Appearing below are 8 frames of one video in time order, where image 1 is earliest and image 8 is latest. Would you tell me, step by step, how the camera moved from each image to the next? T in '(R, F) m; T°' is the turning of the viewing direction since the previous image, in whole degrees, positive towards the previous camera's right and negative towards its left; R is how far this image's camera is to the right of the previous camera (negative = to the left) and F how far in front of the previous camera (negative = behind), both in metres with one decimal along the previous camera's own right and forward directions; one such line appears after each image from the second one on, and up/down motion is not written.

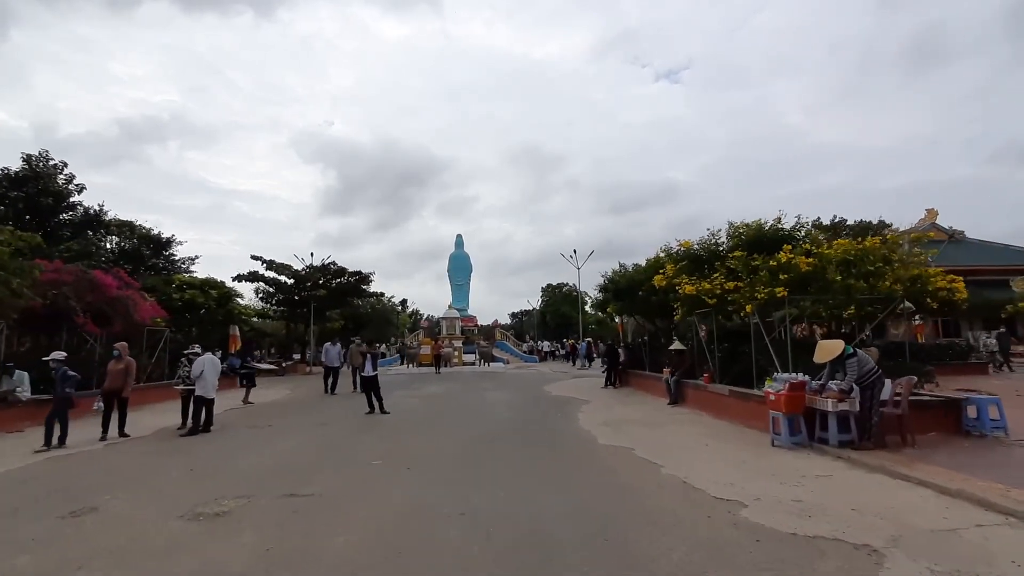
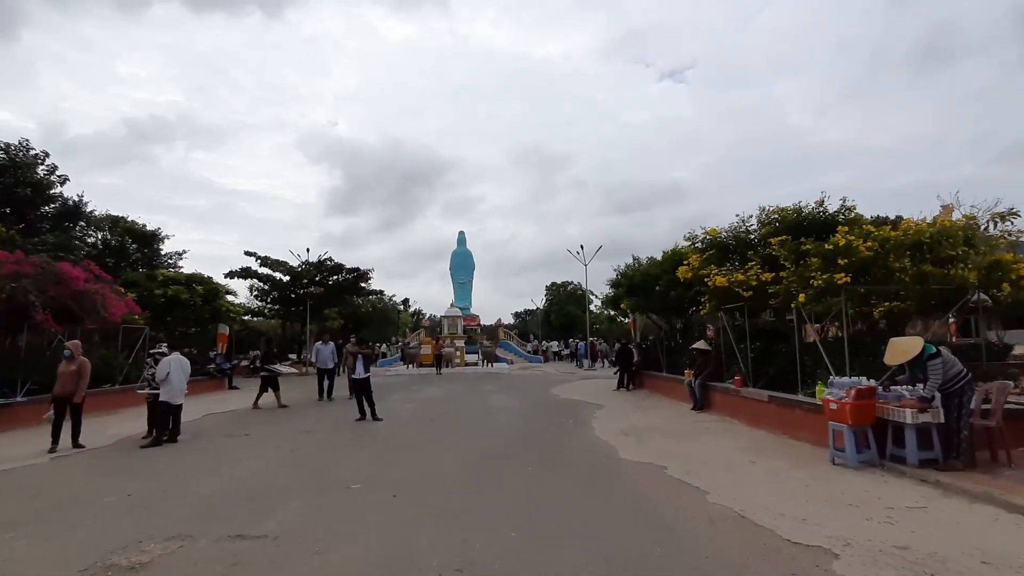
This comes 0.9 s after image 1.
(-0.1, +1.7) m; 0°
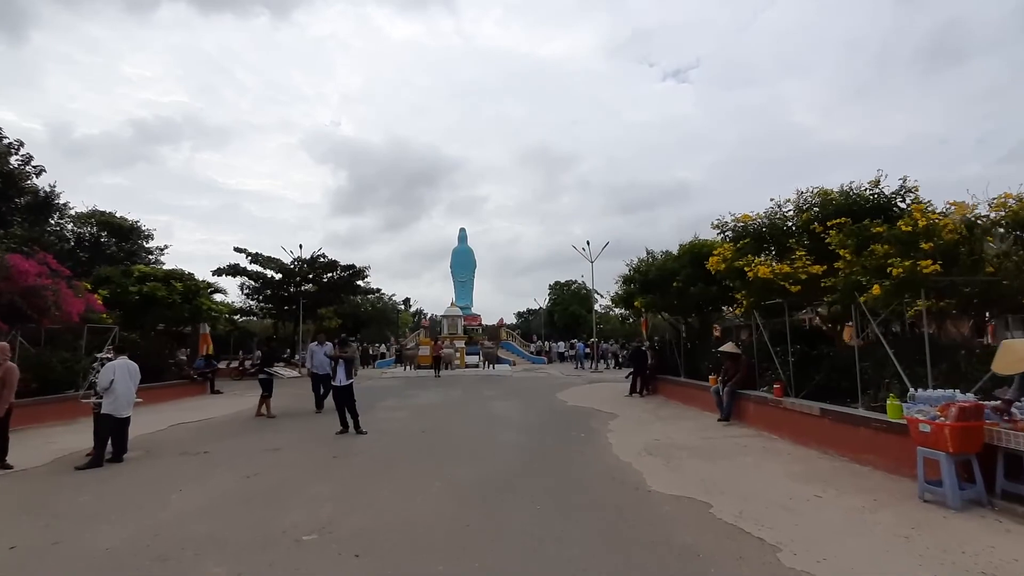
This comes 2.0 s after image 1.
(0.0, +1.8) m; 0°
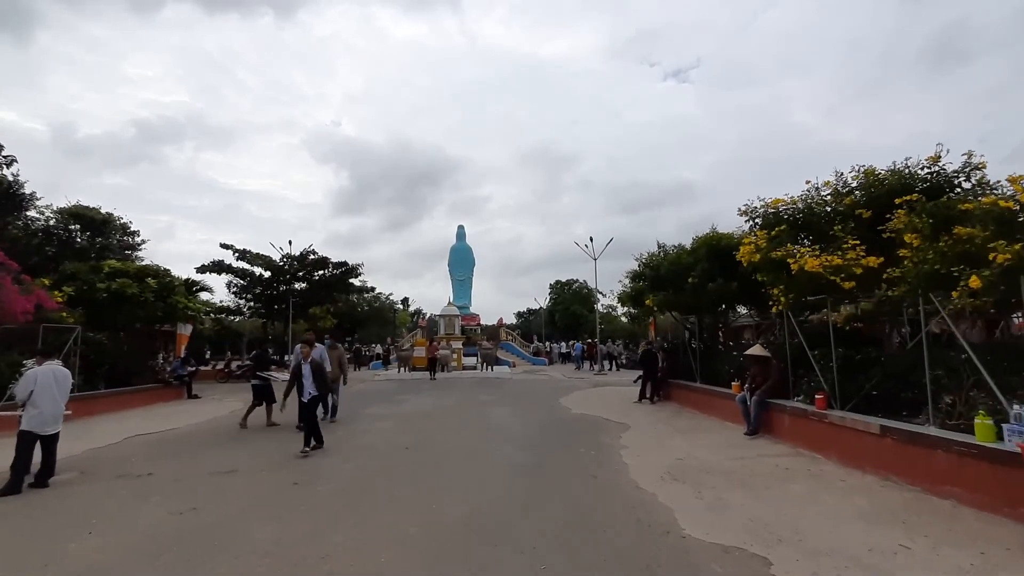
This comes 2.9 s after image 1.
(0.0, +1.7) m; 0°
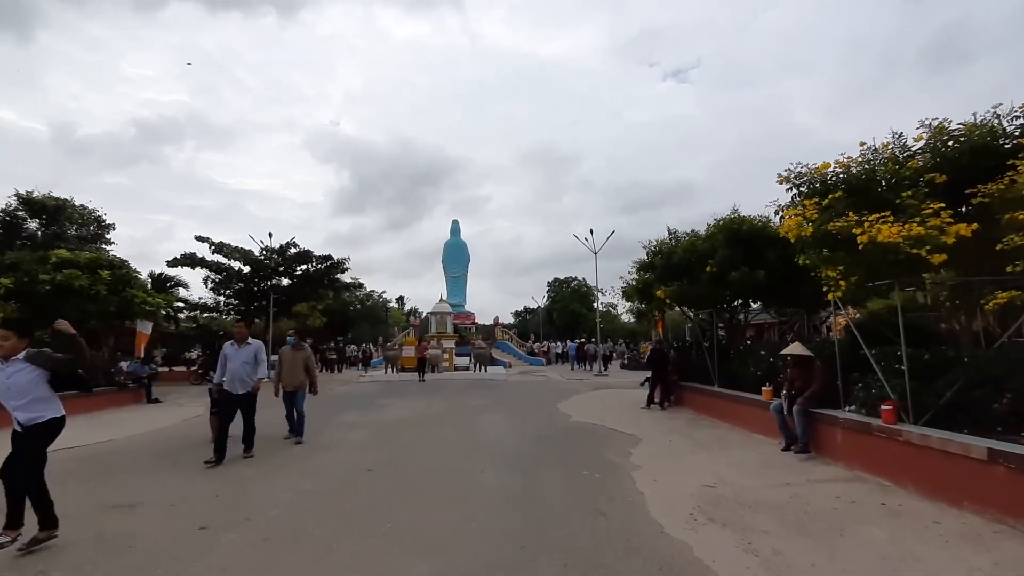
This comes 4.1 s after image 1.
(+0.2, +2.1) m; 0°
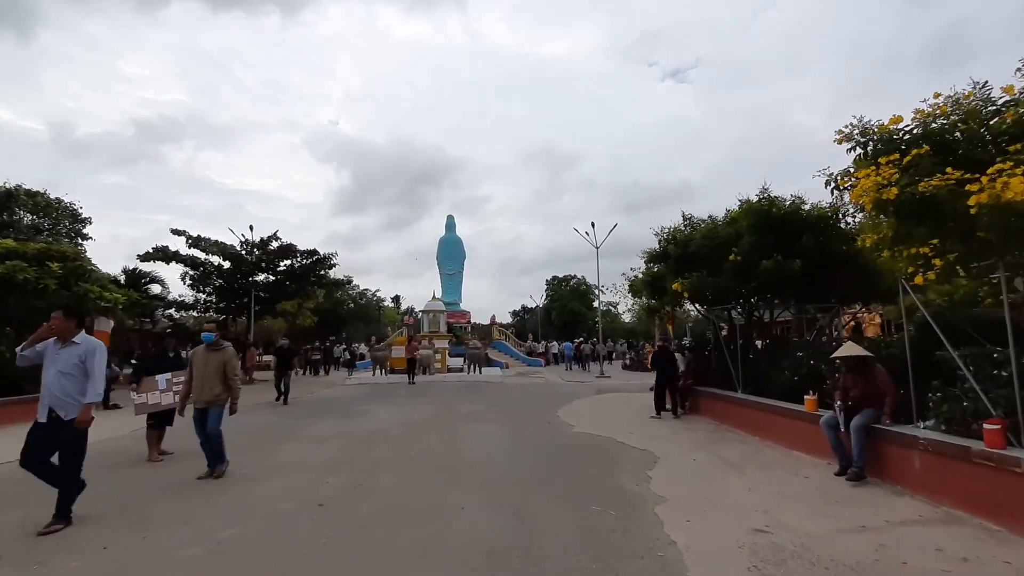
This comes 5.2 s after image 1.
(+0.1, +1.9) m; 0°
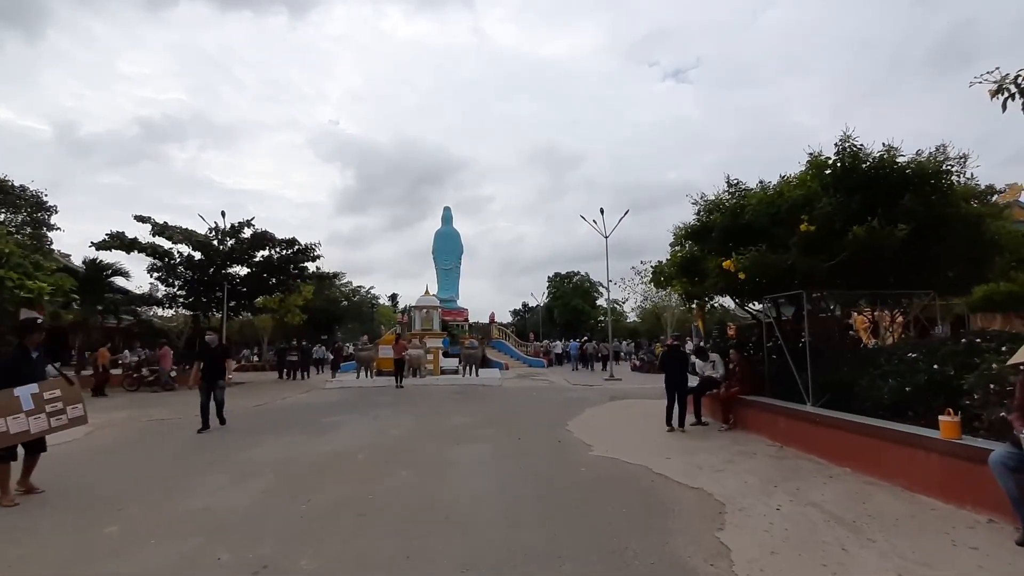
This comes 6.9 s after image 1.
(0.0, +3.0) m; 0°
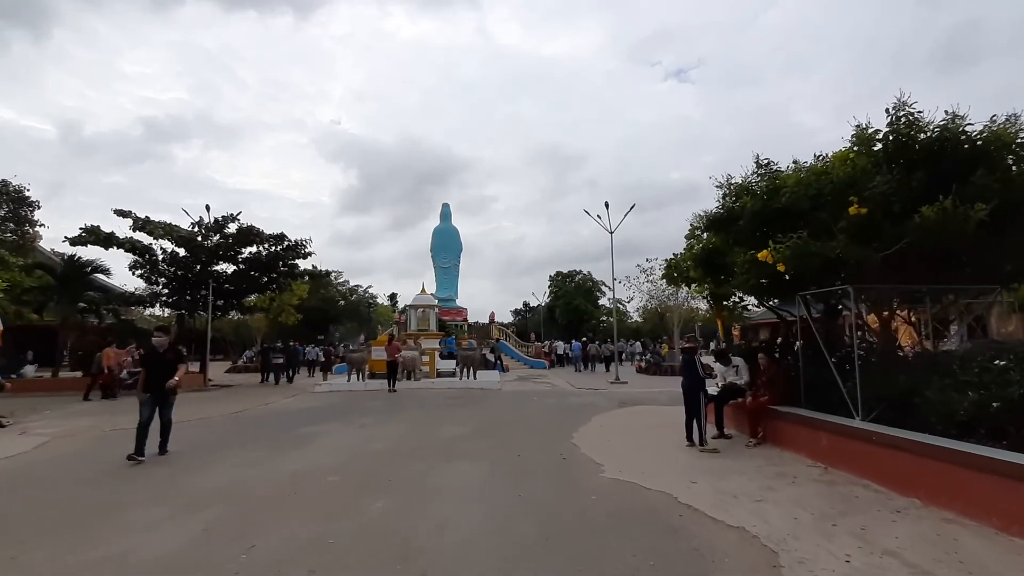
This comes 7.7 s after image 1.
(+0.1, +1.4) m; 0°
